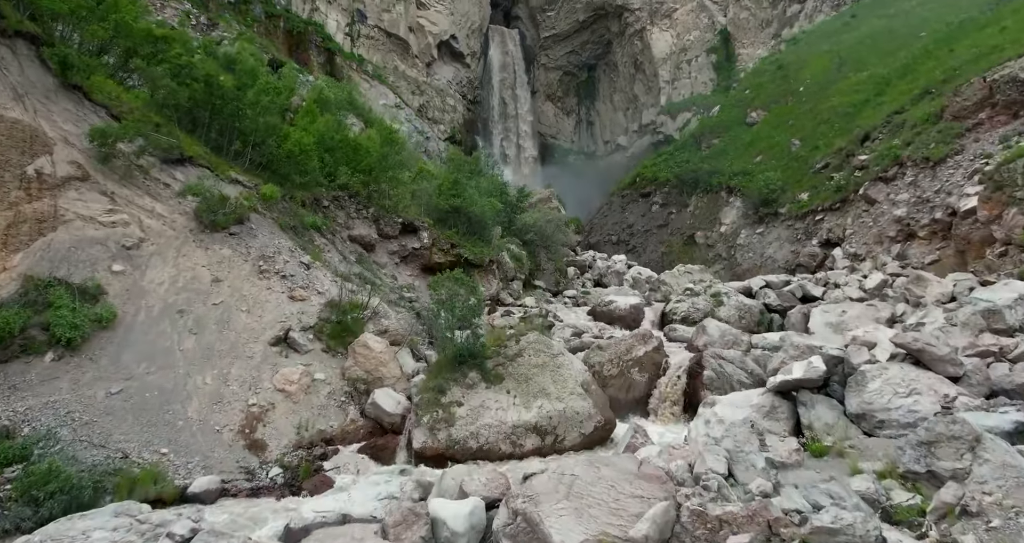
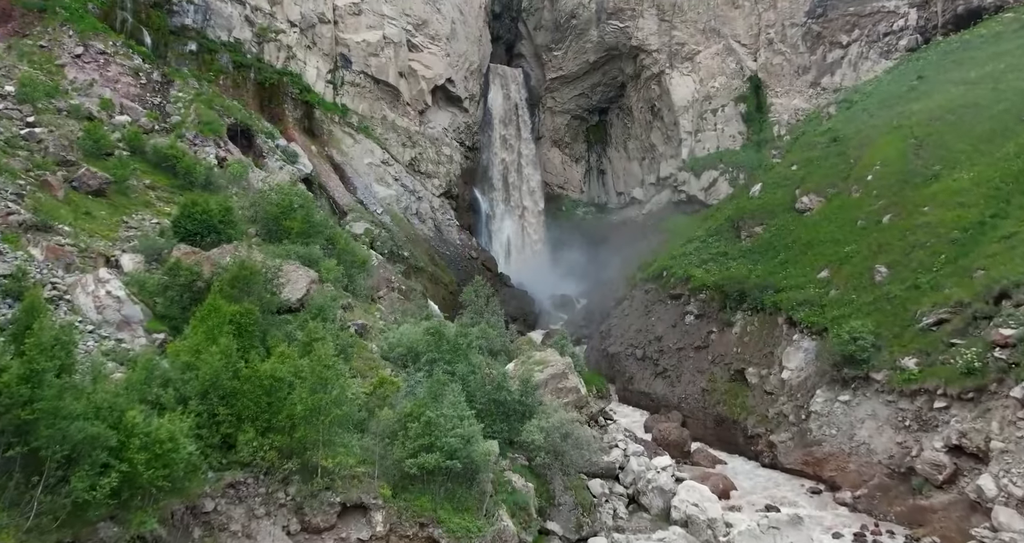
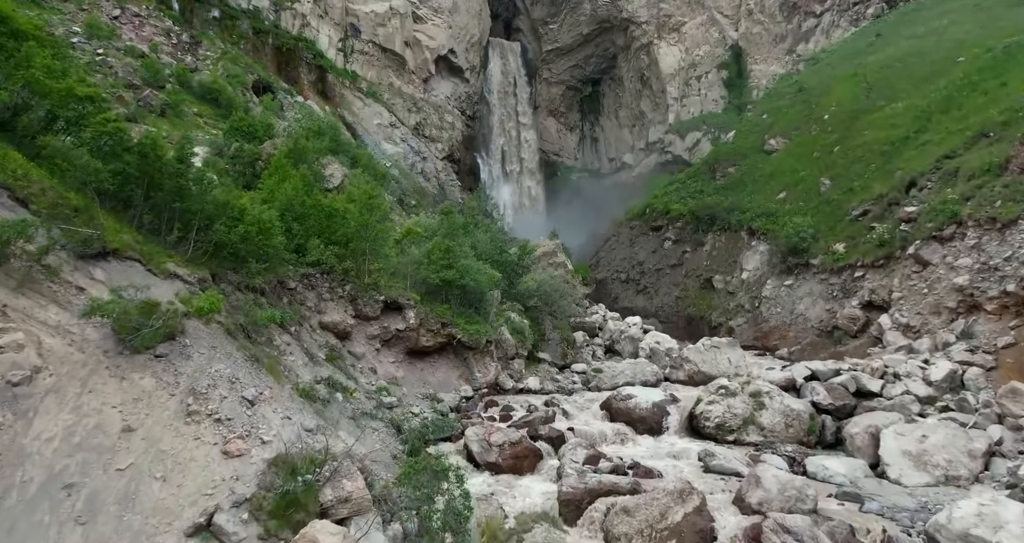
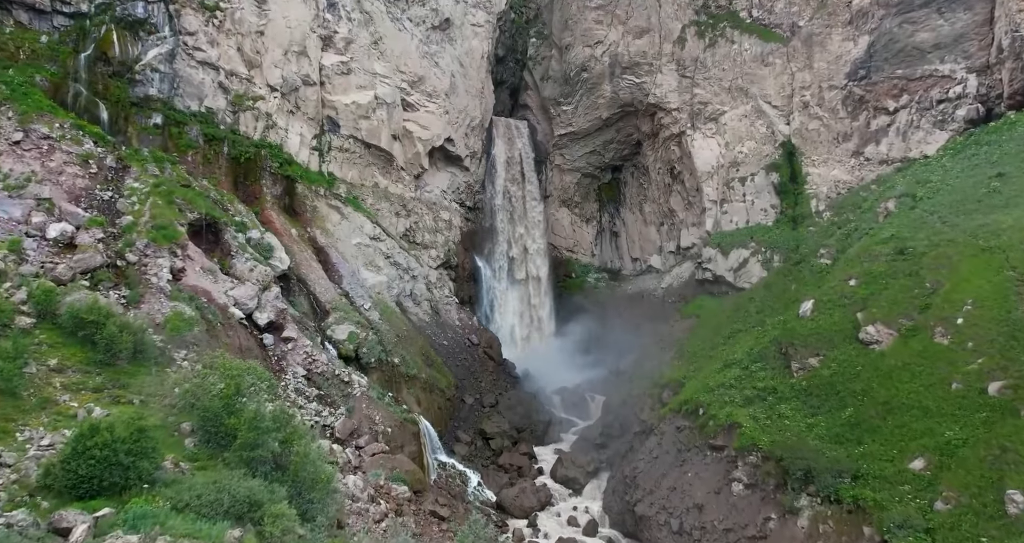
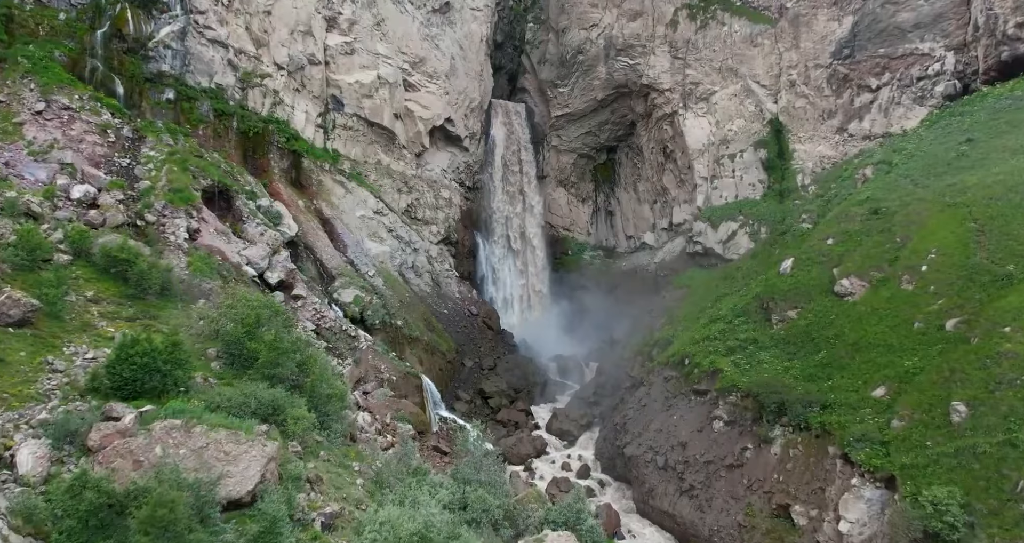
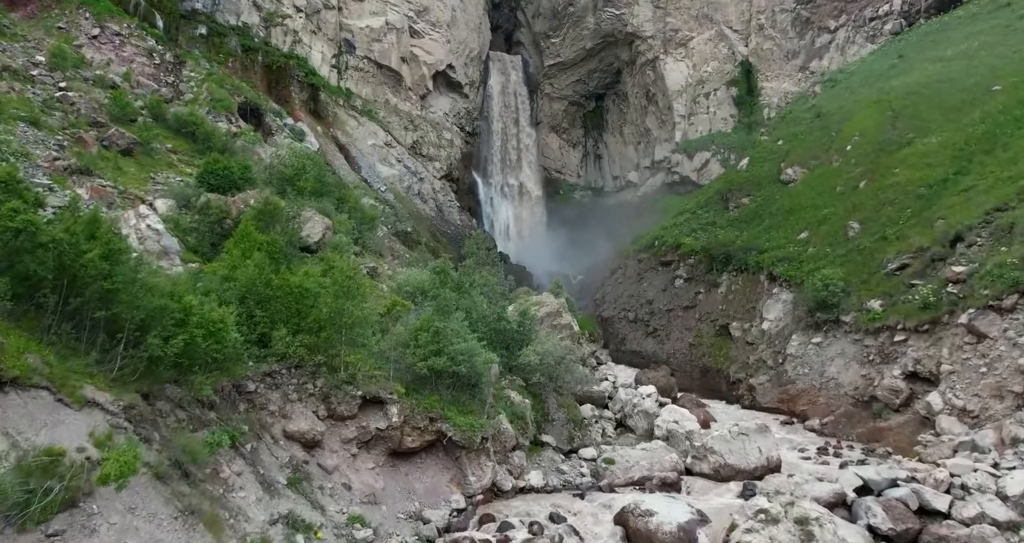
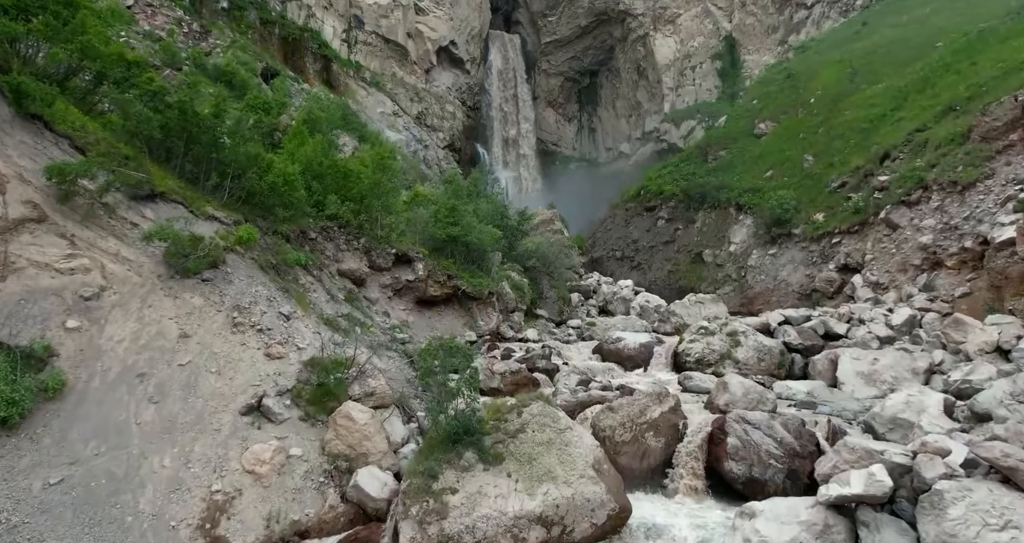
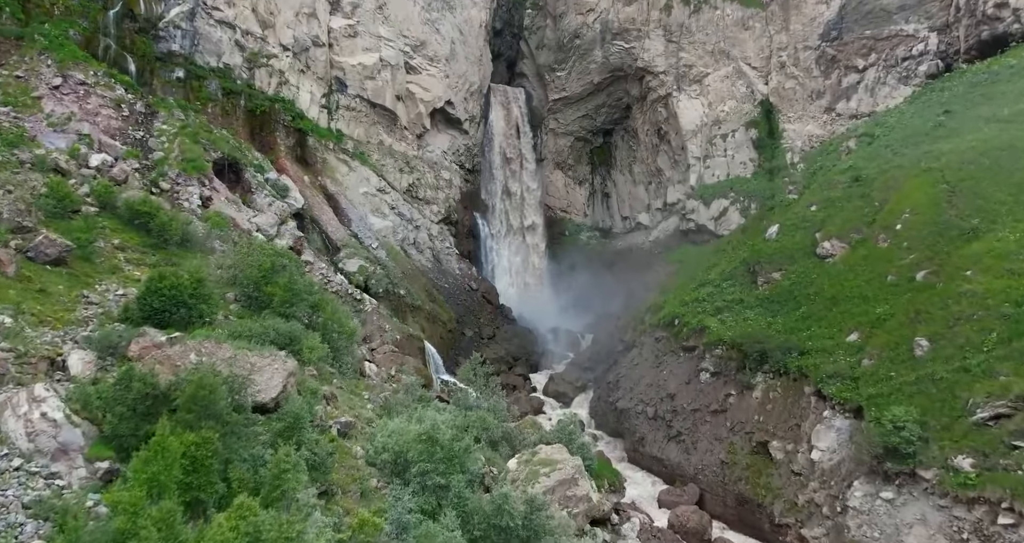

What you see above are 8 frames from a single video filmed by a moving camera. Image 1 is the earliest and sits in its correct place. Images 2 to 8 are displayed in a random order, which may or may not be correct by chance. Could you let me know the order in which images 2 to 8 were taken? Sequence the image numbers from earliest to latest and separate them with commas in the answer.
7, 3, 6, 2, 8, 5, 4
